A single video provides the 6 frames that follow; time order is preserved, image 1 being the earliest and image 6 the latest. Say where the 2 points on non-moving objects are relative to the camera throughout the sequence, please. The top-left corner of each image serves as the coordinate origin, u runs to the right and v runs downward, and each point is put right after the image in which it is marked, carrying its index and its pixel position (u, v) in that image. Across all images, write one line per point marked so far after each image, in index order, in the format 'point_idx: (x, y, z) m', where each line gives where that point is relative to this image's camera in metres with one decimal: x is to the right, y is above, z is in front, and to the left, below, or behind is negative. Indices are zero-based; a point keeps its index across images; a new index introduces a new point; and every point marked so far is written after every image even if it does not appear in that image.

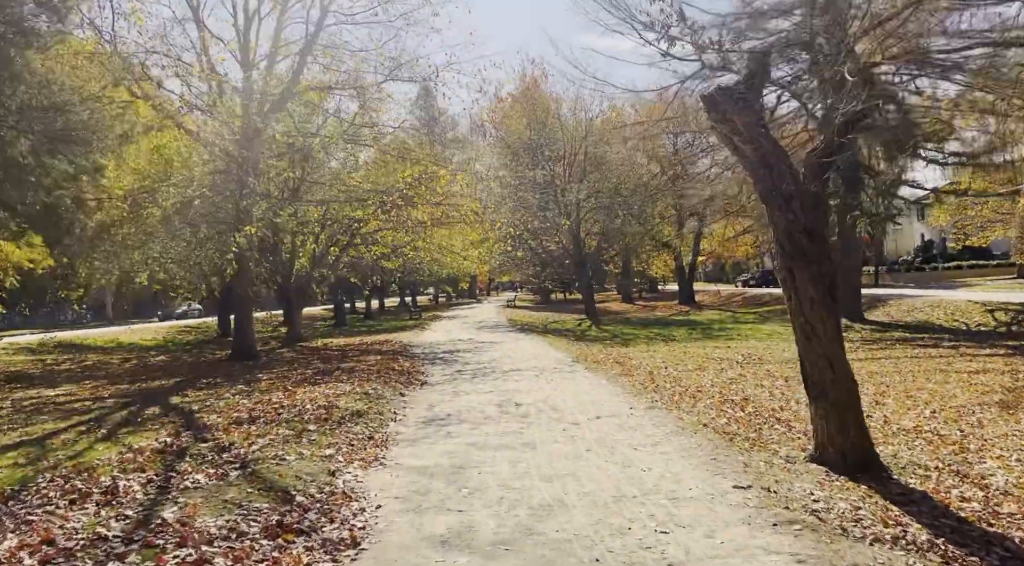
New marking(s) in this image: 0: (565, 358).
0: (+1.2, -1.6, +16.2) m
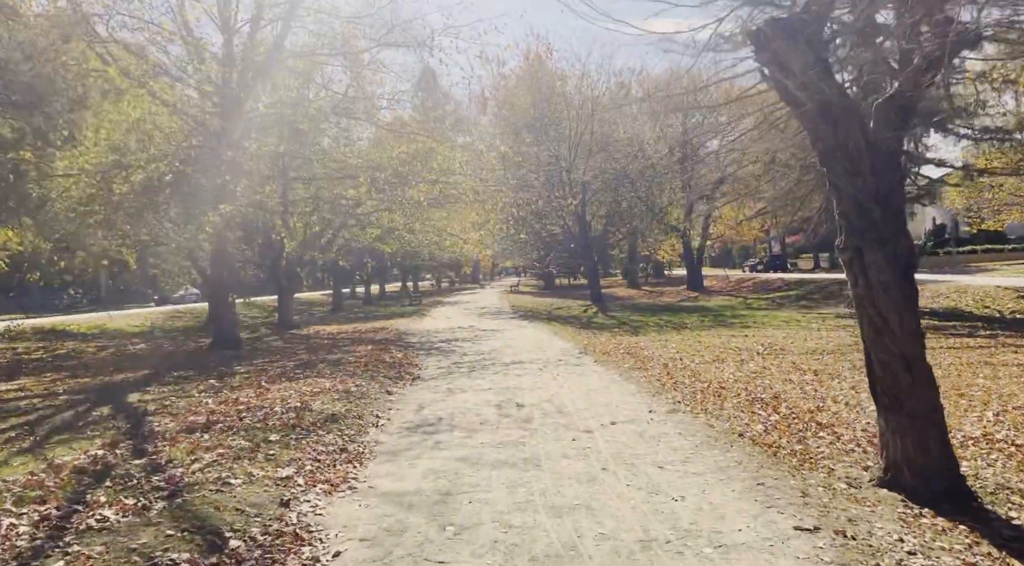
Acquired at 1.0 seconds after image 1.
0: (+1.2, -1.3, +15.0) m
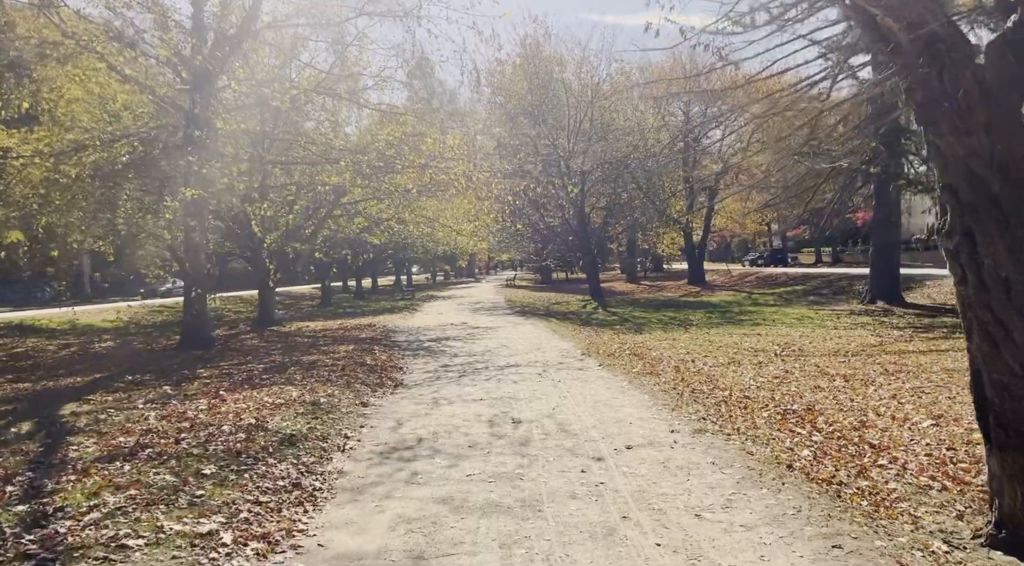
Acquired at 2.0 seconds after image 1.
0: (+1.1, -1.2, +13.7) m
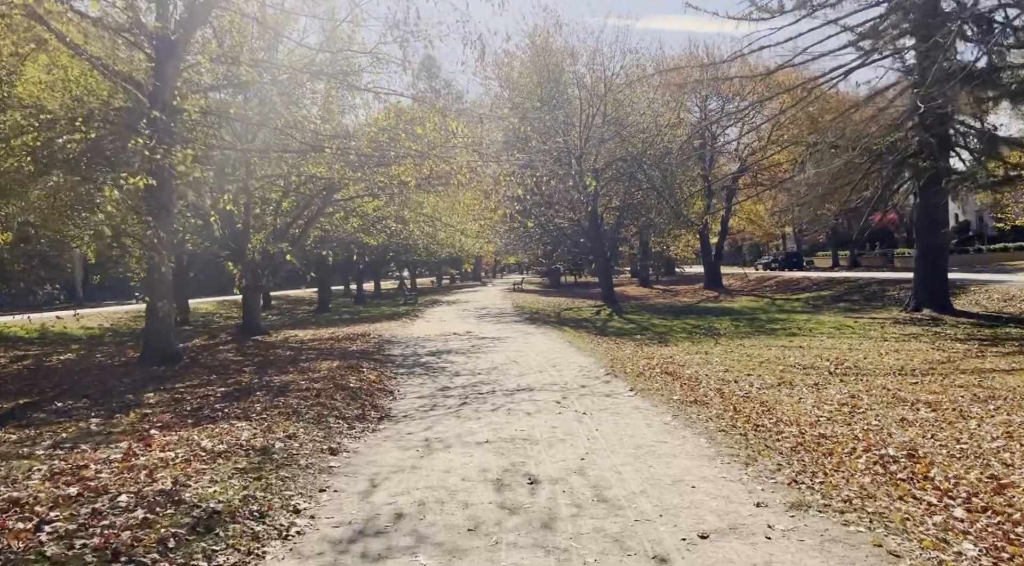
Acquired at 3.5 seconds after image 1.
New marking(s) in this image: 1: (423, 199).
0: (+1.3, -1.3, +11.7) m
1: (-2.4, +2.2, +19.3) m
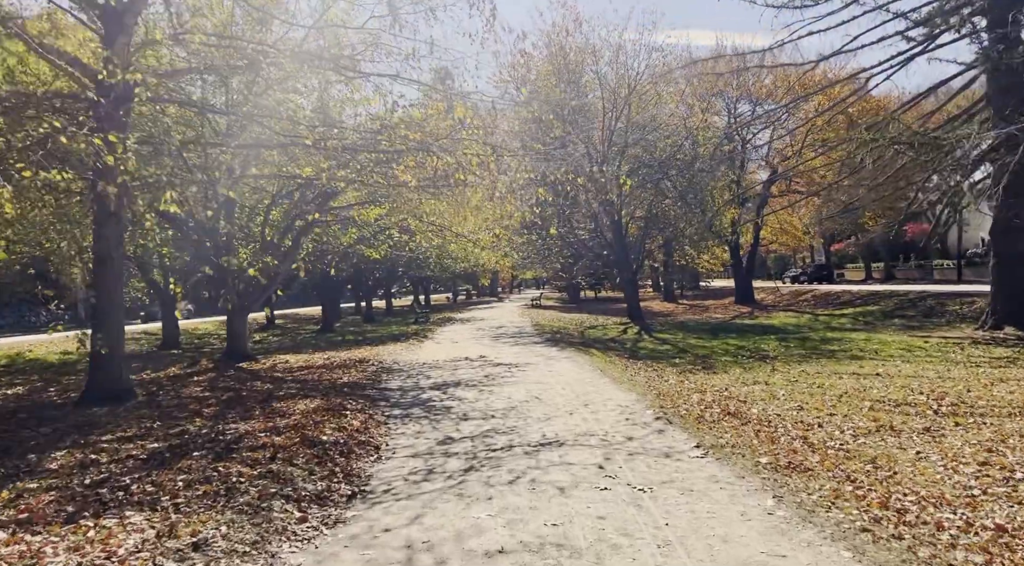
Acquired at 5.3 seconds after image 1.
0: (+1.6, -1.5, +9.3) m
1: (-1.9, +1.8, +17.1) m
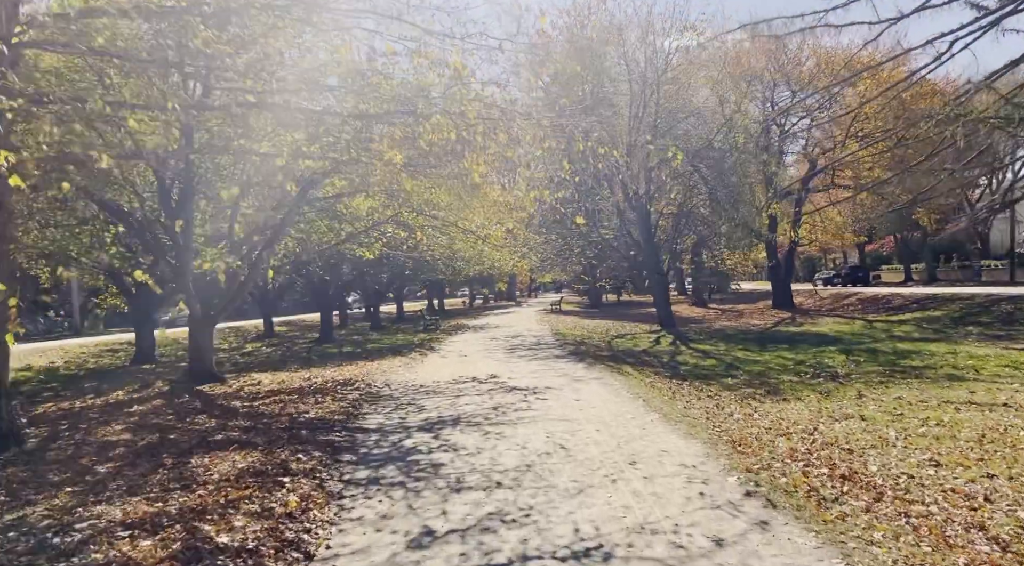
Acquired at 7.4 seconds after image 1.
0: (+1.7, -1.6, +6.3) m
1: (-1.6, +1.7, +14.2) m
